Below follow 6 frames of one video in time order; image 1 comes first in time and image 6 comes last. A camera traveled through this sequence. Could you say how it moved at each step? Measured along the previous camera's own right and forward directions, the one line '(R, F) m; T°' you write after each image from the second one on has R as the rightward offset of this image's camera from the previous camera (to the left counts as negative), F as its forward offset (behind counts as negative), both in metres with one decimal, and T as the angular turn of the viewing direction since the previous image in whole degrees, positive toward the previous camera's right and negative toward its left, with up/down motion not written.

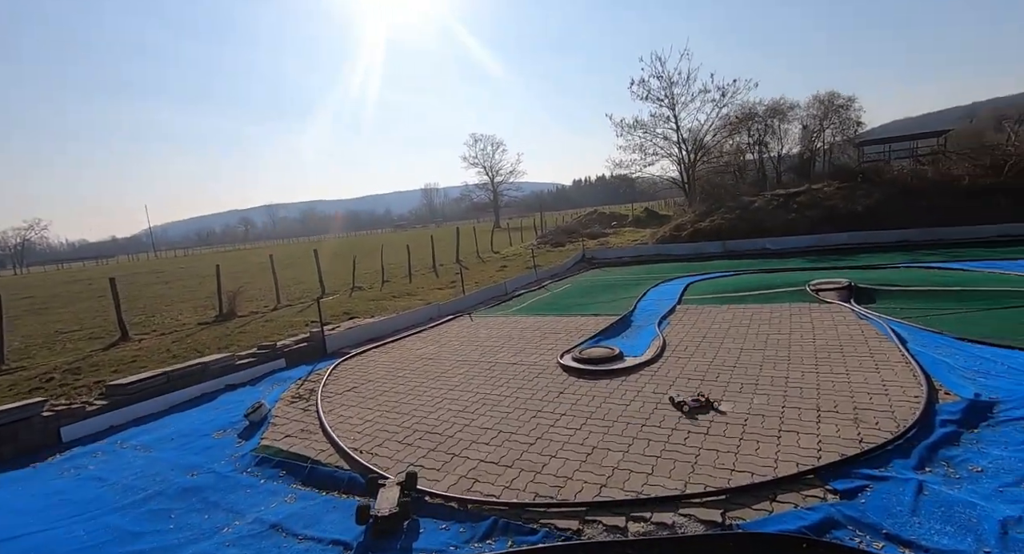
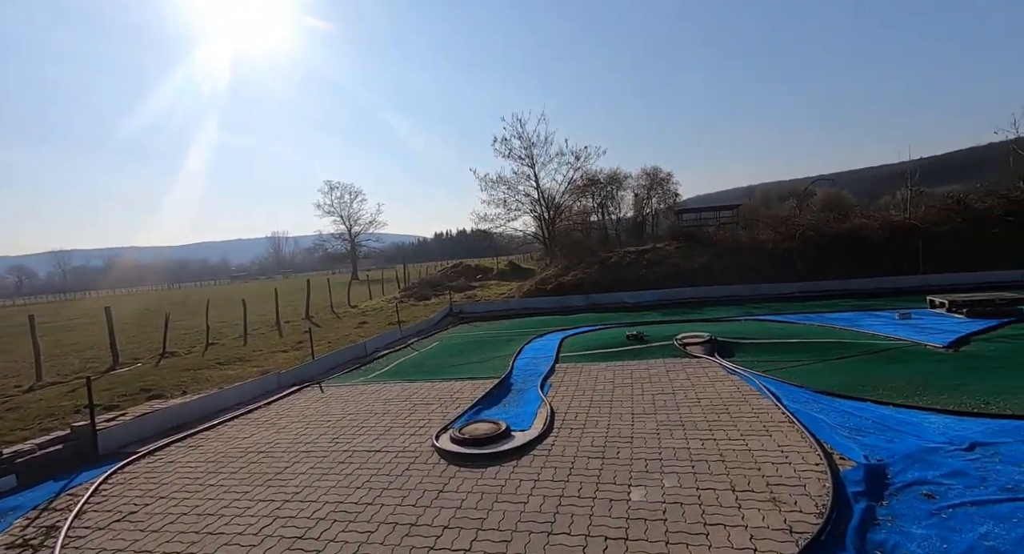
(0.0, +0.8) m; +16°
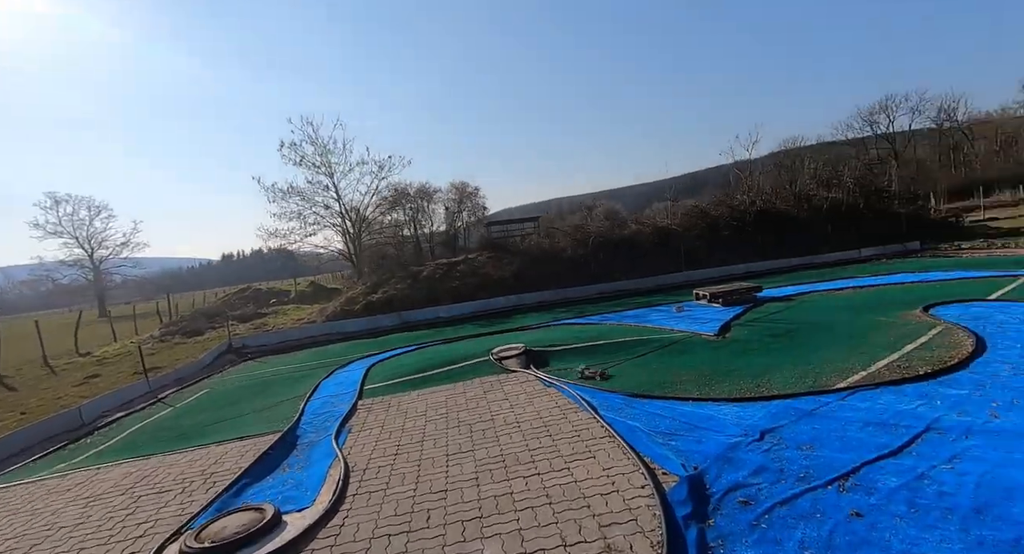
(+0.3, +0.8) m; +21°
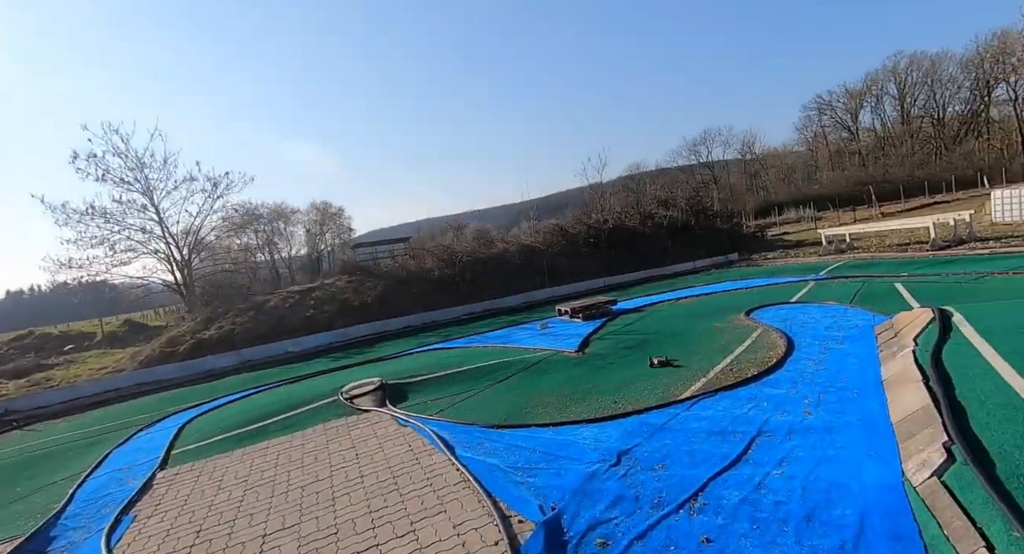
(+0.3, +0.4) m; +15°
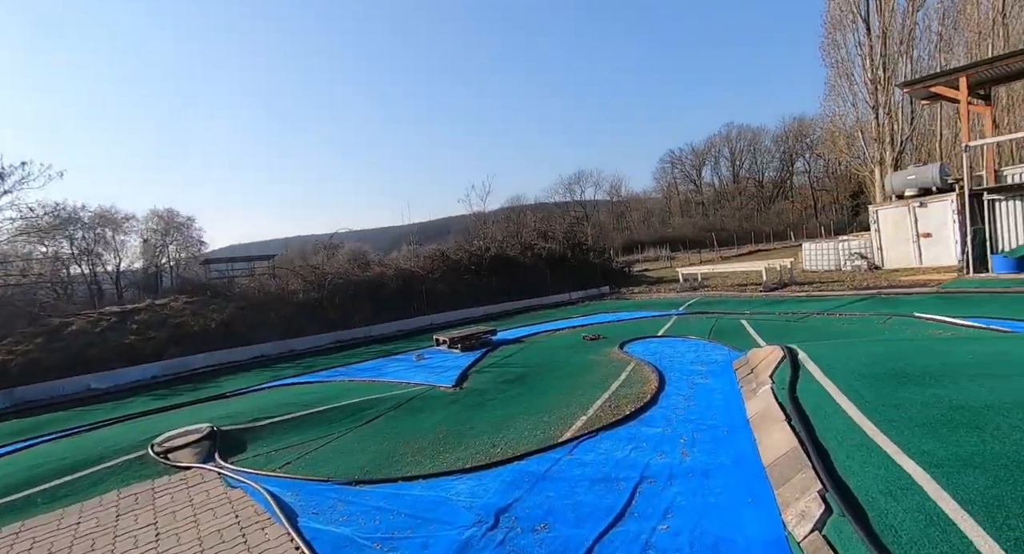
(+0.1, +0.5) m; +14°
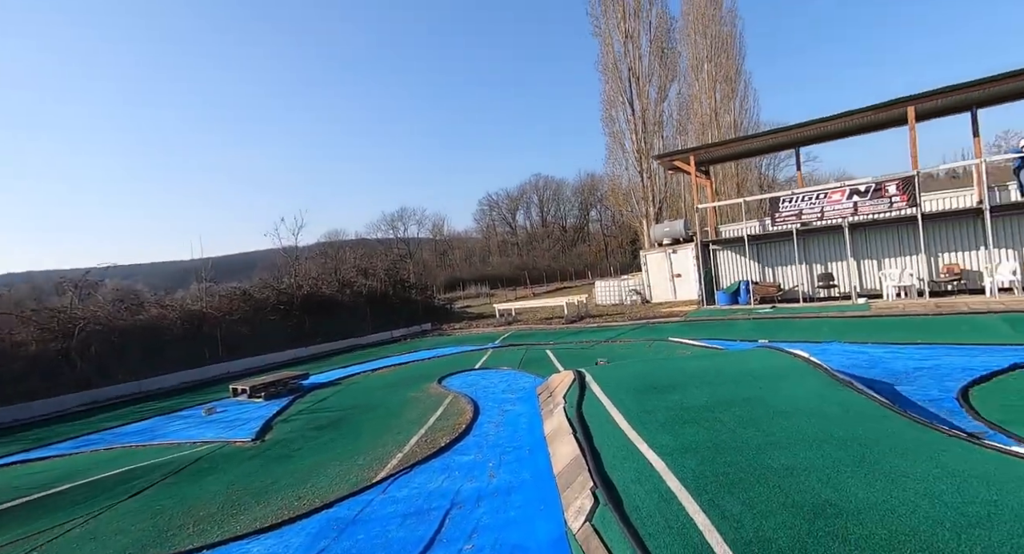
(+0.1, -0.3) m; +21°
